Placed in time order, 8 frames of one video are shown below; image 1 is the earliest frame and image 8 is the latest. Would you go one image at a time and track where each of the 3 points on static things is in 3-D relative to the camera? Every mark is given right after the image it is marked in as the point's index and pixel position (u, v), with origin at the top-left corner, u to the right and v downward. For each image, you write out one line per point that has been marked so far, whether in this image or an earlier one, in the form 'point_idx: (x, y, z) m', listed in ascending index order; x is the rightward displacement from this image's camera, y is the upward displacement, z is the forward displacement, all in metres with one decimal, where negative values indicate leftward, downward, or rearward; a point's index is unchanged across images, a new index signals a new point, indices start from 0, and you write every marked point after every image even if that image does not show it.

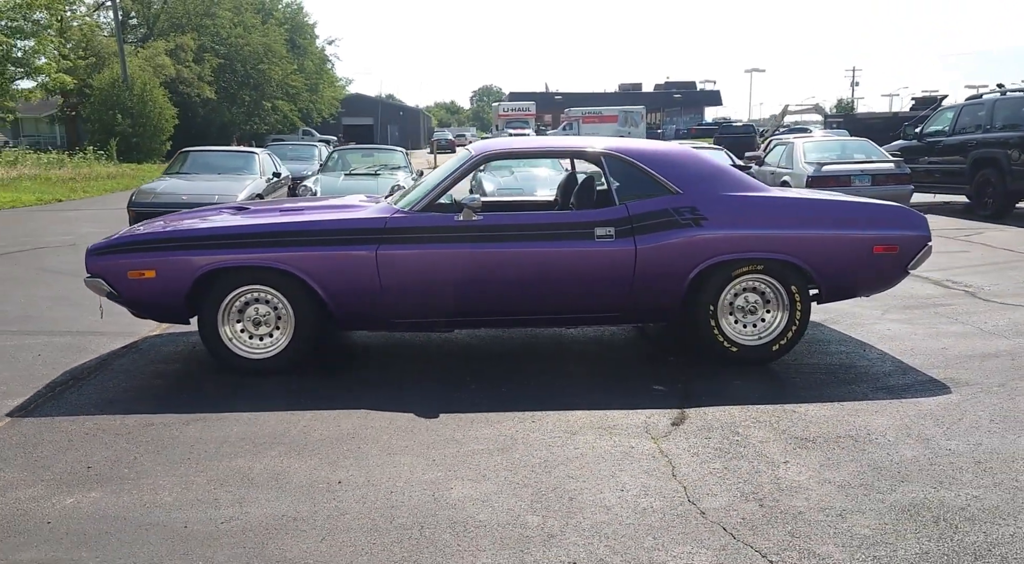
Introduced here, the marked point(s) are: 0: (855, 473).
0: (+1.6, -0.9, +4.0) m
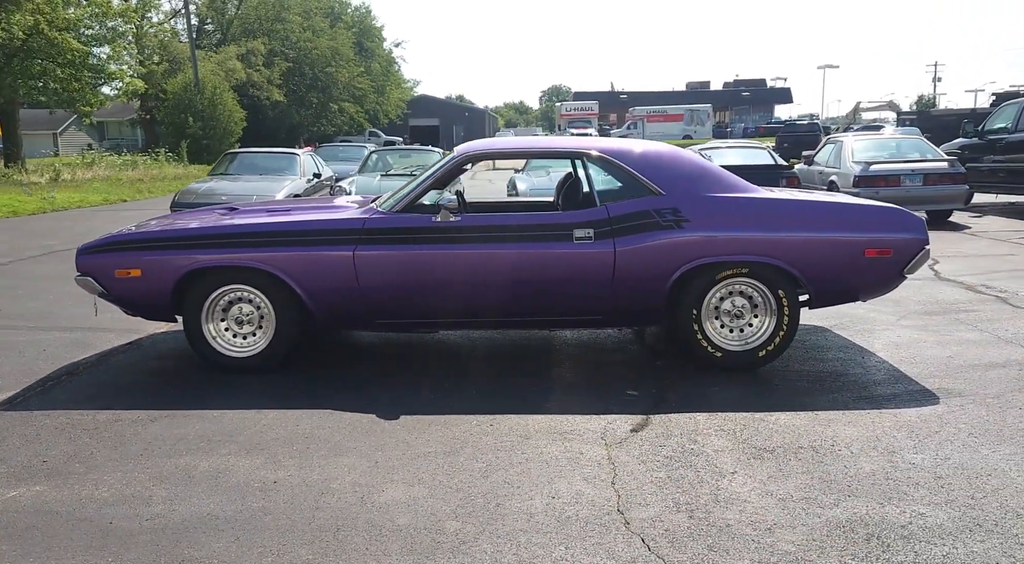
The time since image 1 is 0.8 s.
0: (+1.3, -0.9, +3.8) m
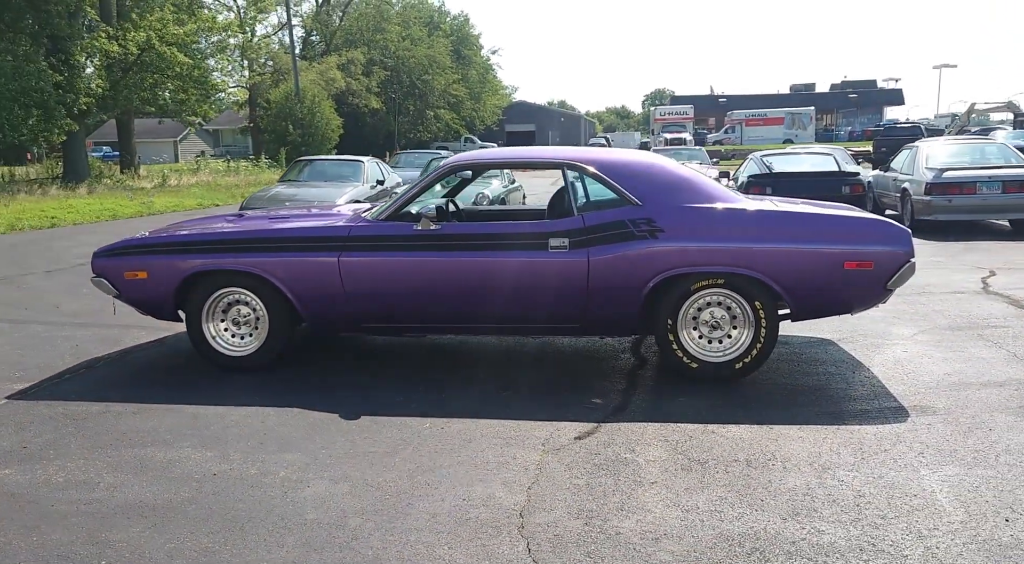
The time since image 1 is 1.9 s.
0: (+0.9, -1.0, +3.8) m
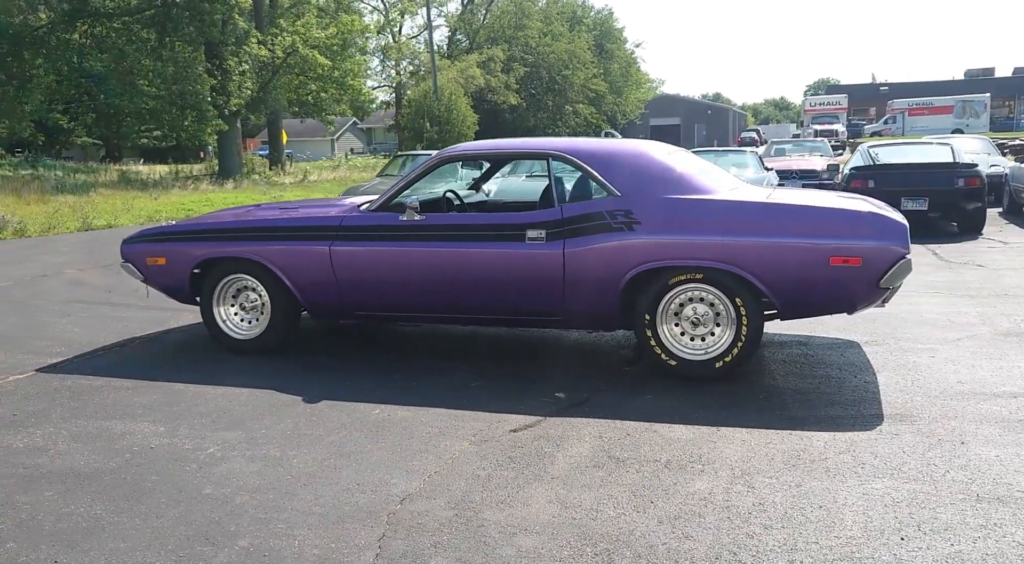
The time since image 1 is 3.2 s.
0: (+0.4, -0.9, +3.7) m
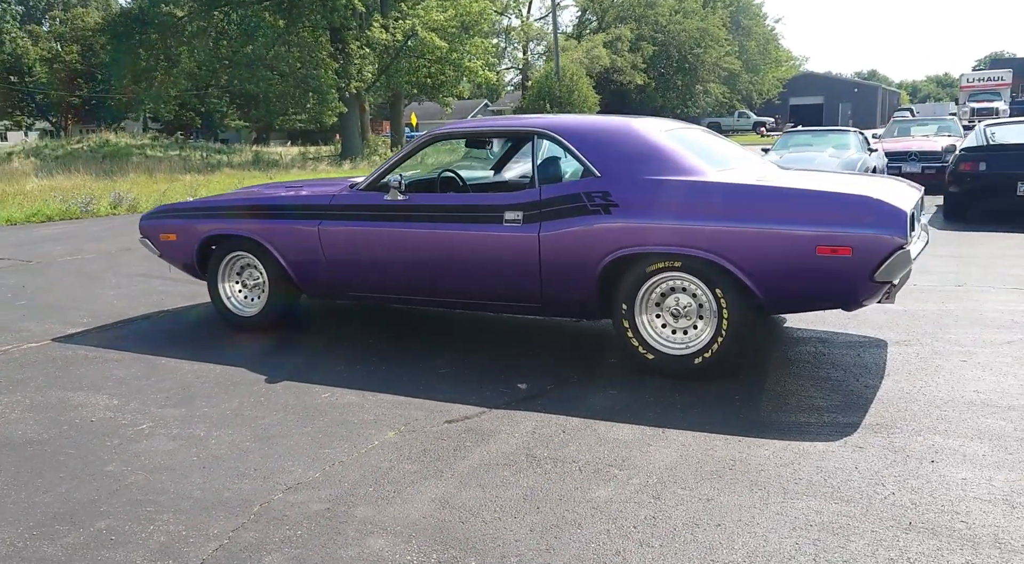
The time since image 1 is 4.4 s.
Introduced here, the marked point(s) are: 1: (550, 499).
0: (-0.1, -0.9, +3.4) m
1: (+0.2, -0.9, +3.4) m
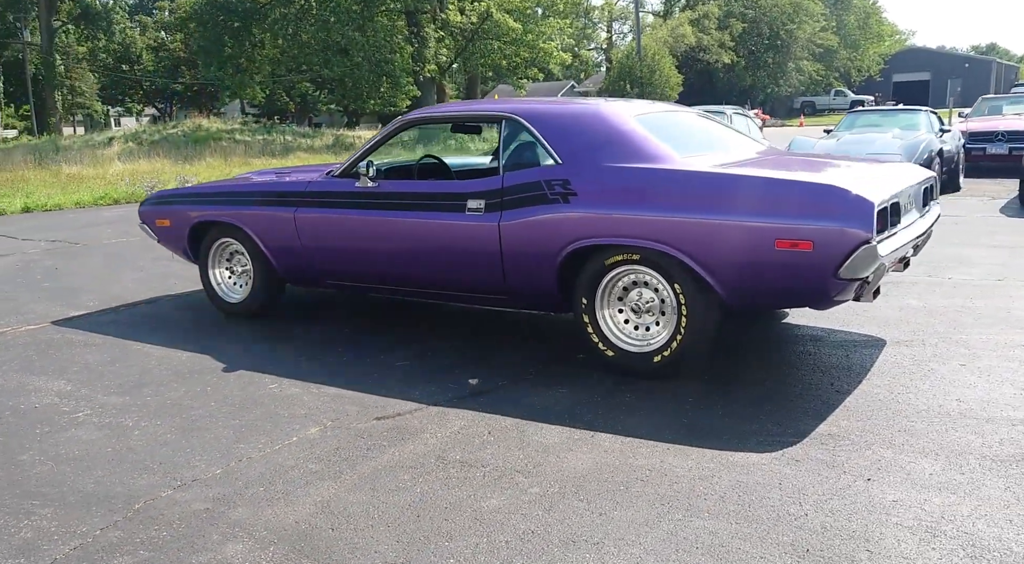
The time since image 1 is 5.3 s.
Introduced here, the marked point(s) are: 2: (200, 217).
0: (-0.5, -0.9, +3.3) m
1: (-0.3, -0.9, +3.3) m
2: (-2.4, +0.5, +6.5) m
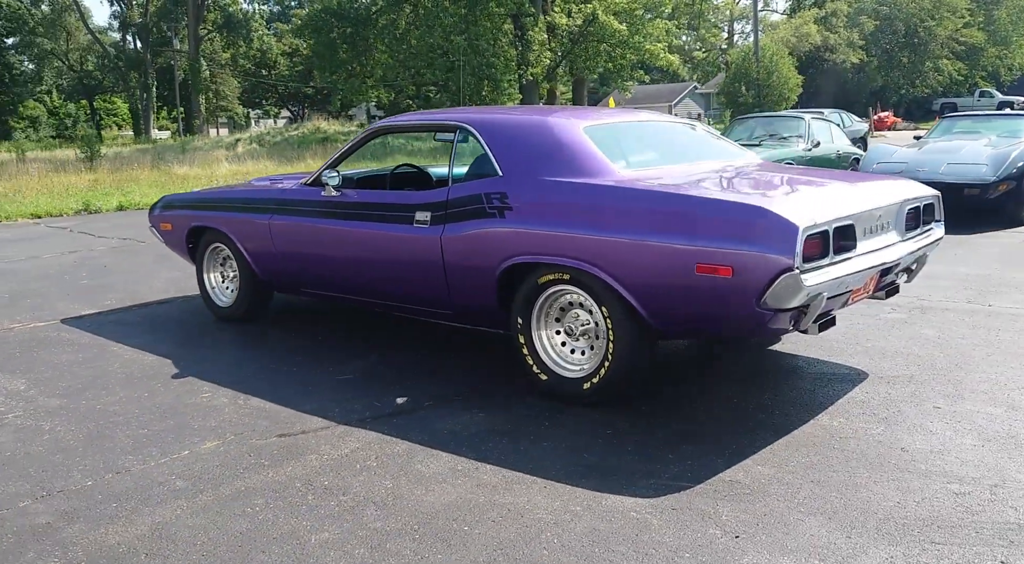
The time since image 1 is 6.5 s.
0: (-1.1, -0.9, +3.2) m
1: (-0.9, -0.9, +3.1) m
2: (-2.4, +0.5, +6.6) m
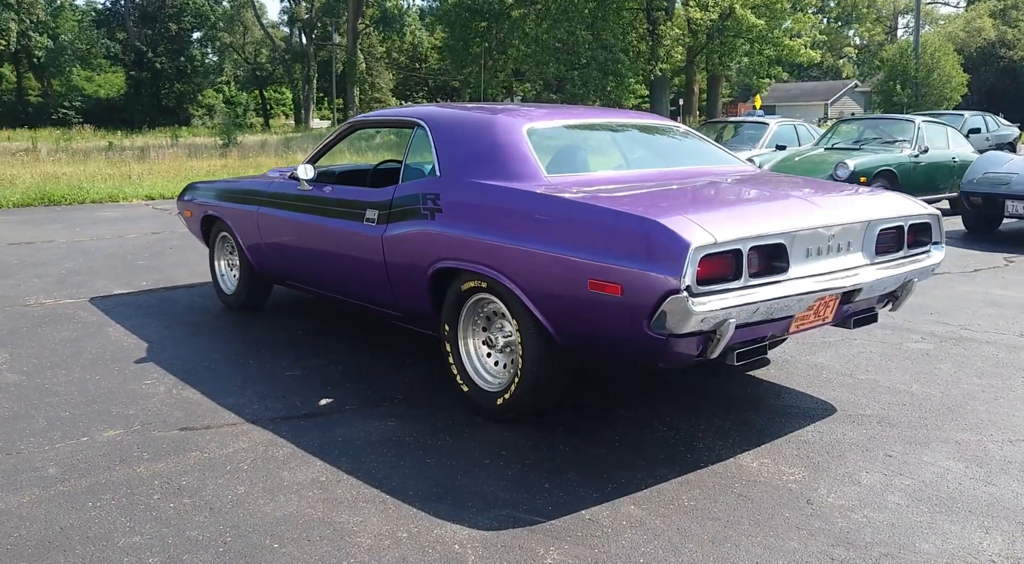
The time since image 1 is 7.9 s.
0: (-1.8, -0.9, +3.2) m
1: (-1.5, -0.9, +3.1) m
2: (-2.4, +0.6, +6.8) m
